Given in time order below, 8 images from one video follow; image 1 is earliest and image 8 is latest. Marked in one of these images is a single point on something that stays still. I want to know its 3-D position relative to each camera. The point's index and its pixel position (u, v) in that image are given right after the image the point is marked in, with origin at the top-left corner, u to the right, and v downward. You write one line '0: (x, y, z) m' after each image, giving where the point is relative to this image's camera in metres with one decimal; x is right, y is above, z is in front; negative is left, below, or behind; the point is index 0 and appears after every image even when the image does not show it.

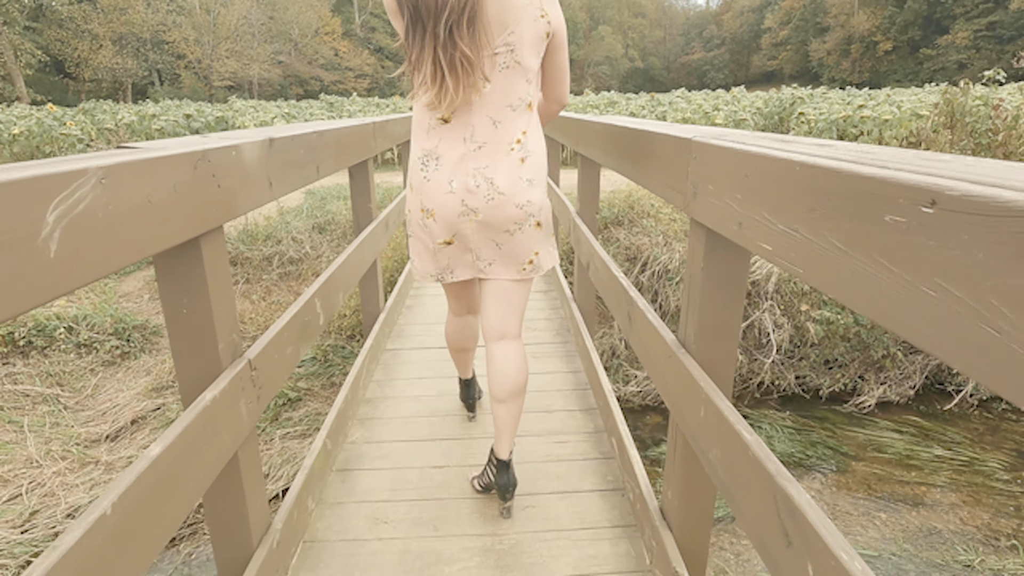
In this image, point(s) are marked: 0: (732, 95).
0: (+5.6, +4.9, +13.6) m
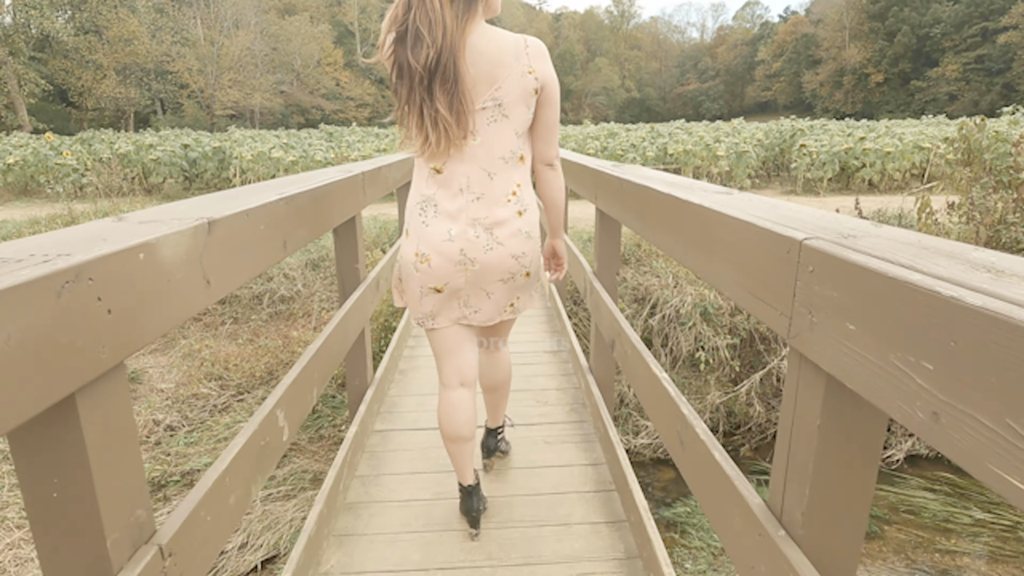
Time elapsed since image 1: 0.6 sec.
0: (+5.6, +4.1, +13.6) m
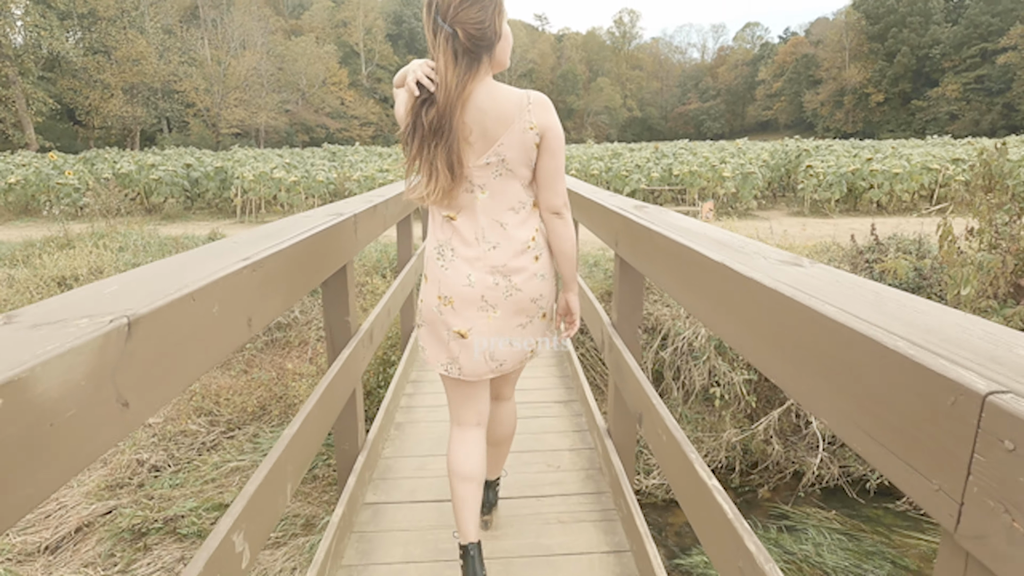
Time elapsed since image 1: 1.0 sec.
0: (+5.7, +3.6, +13.5) m
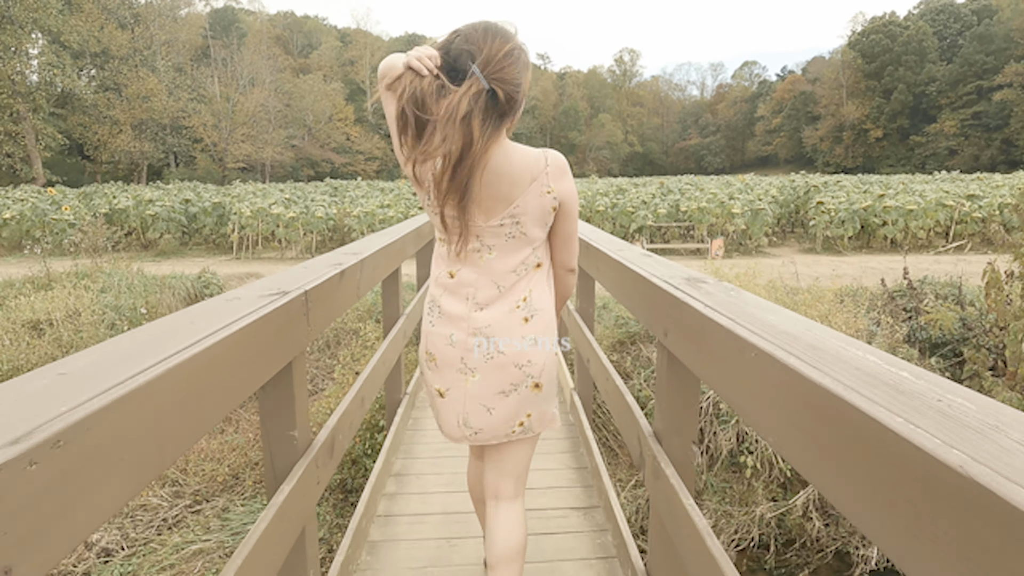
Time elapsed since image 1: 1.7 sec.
0: (+5.8, +2.6, +13.3) m
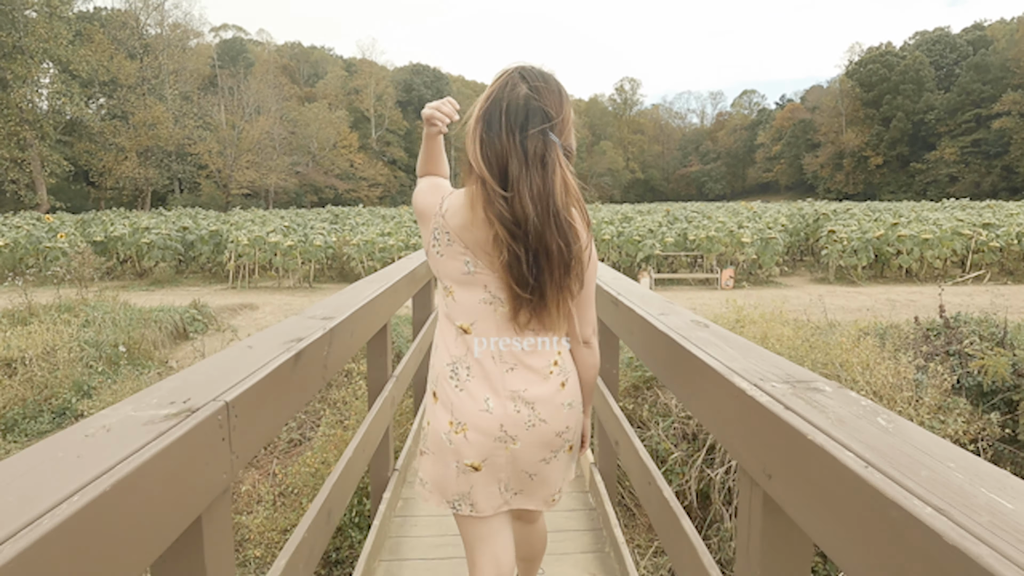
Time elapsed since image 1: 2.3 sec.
0: (+5.8, +1.9, +13.1) m
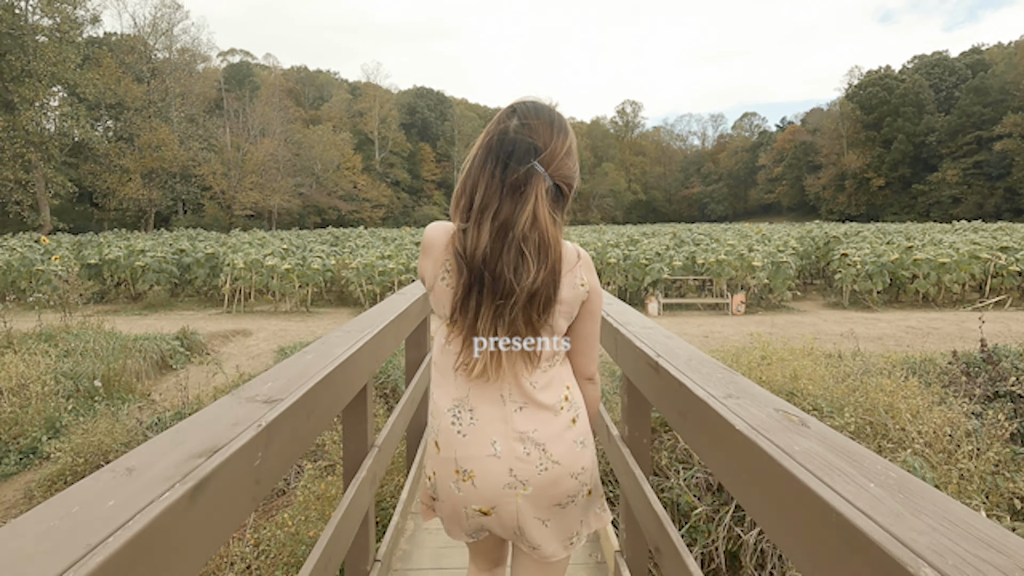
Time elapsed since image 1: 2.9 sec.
0: (+5.9, +1.3, +12.8) m
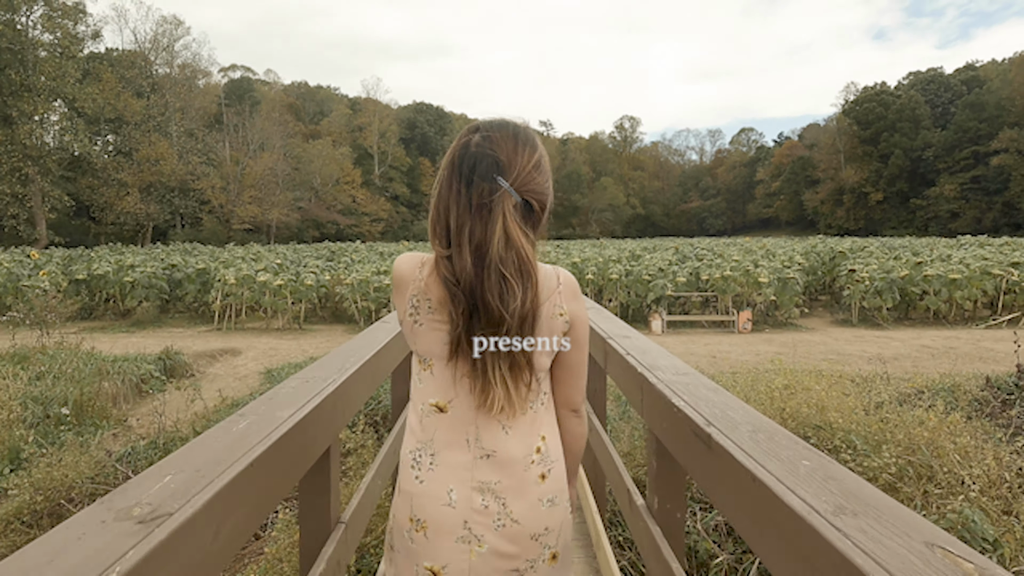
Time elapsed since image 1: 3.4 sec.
0: (+5.9, +1.0, +12.5) m
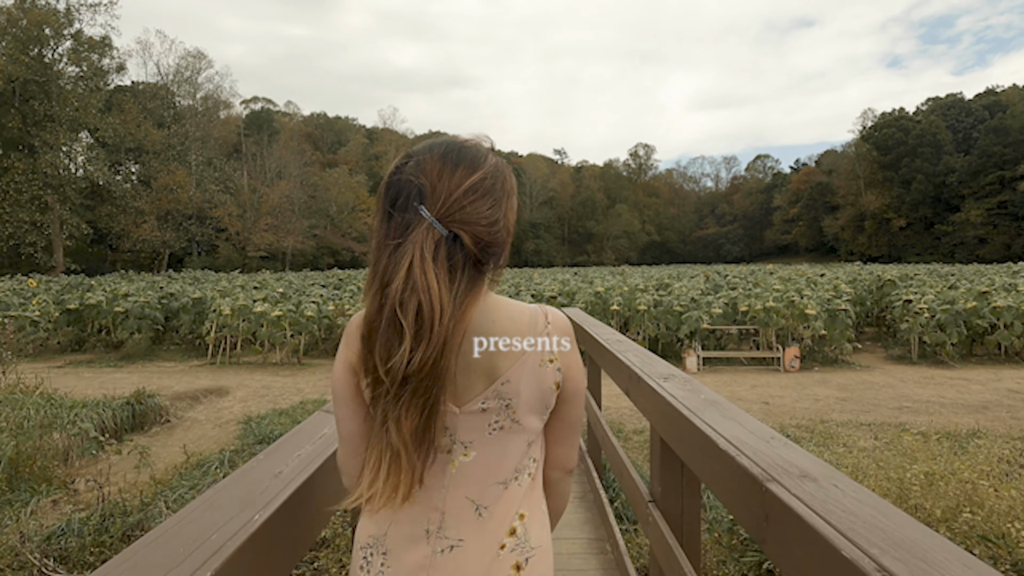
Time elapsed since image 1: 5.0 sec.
0: (+6.2, +0.3, +11.5) m
